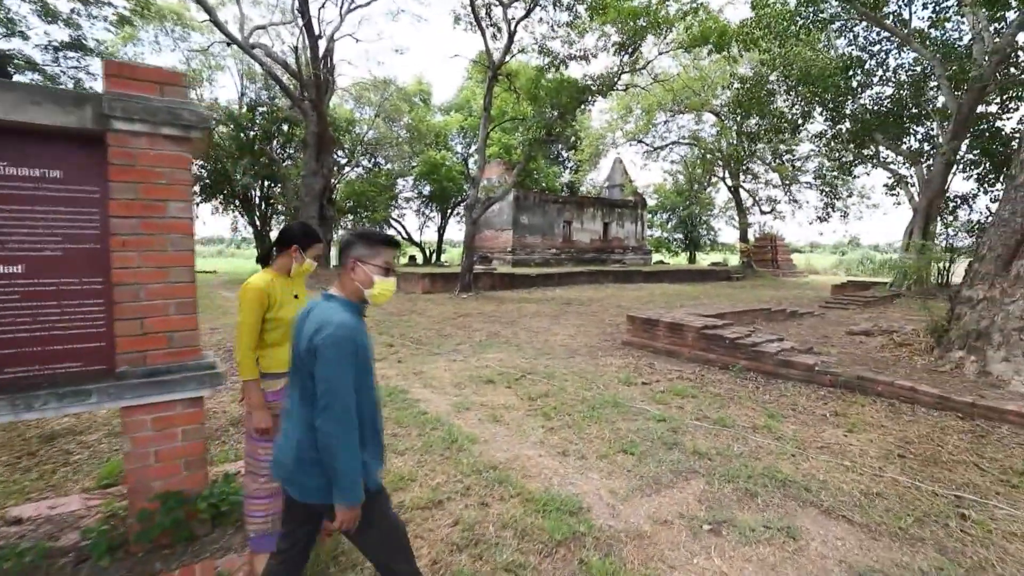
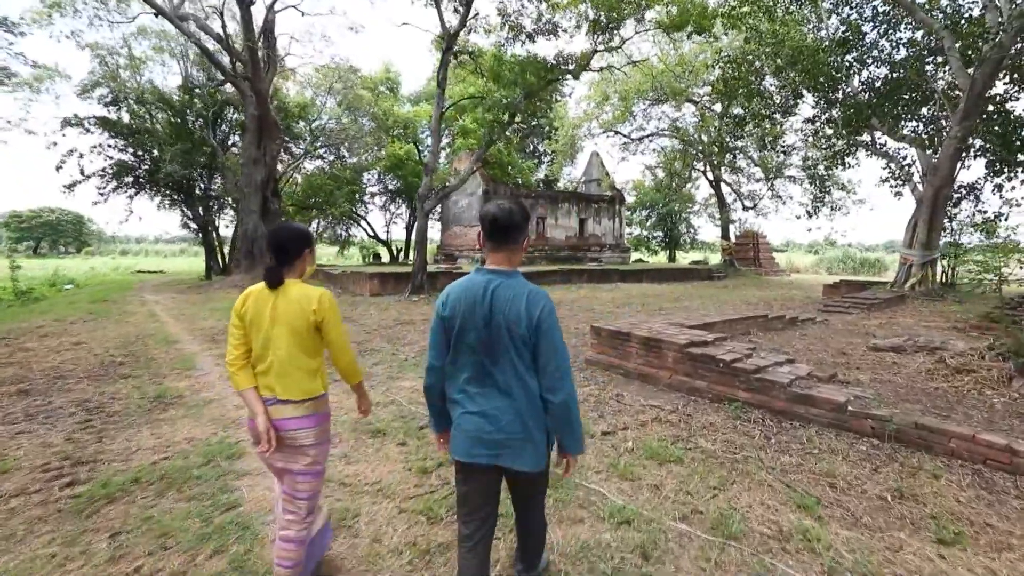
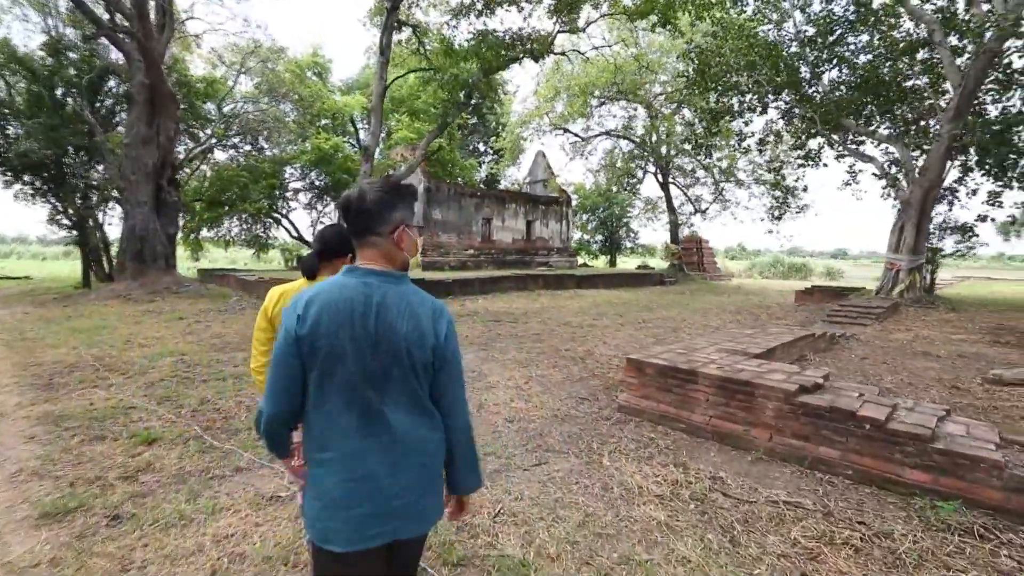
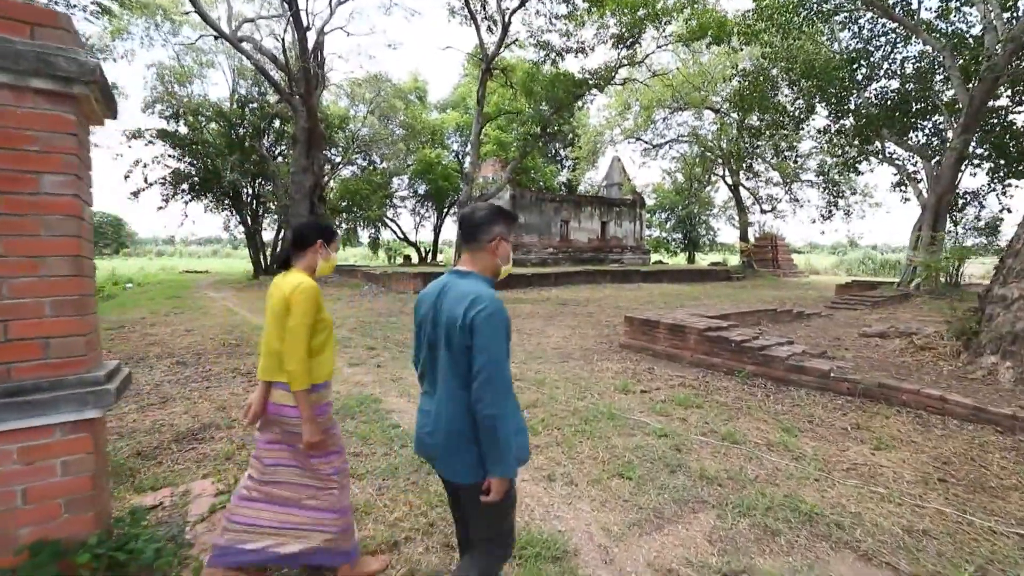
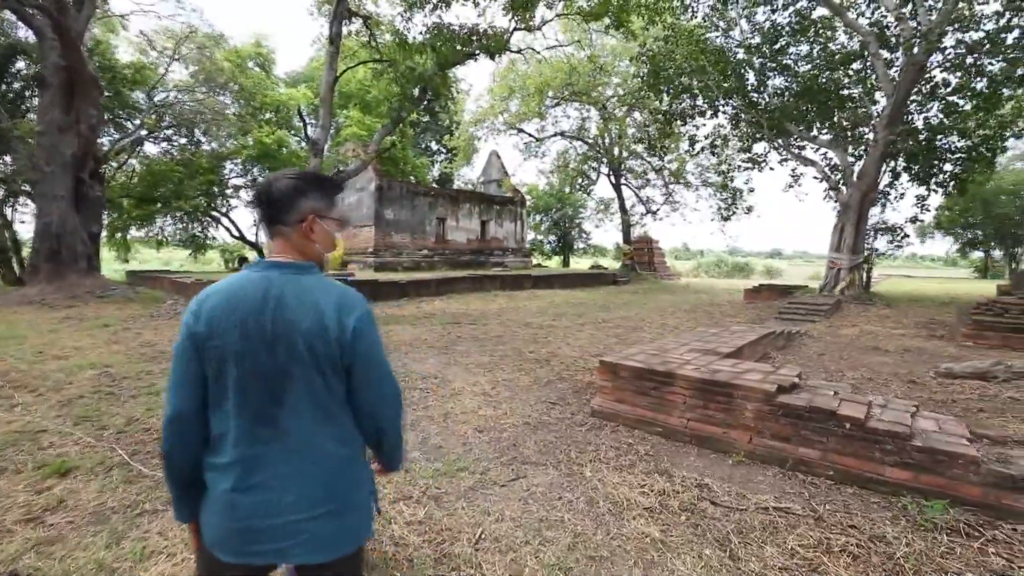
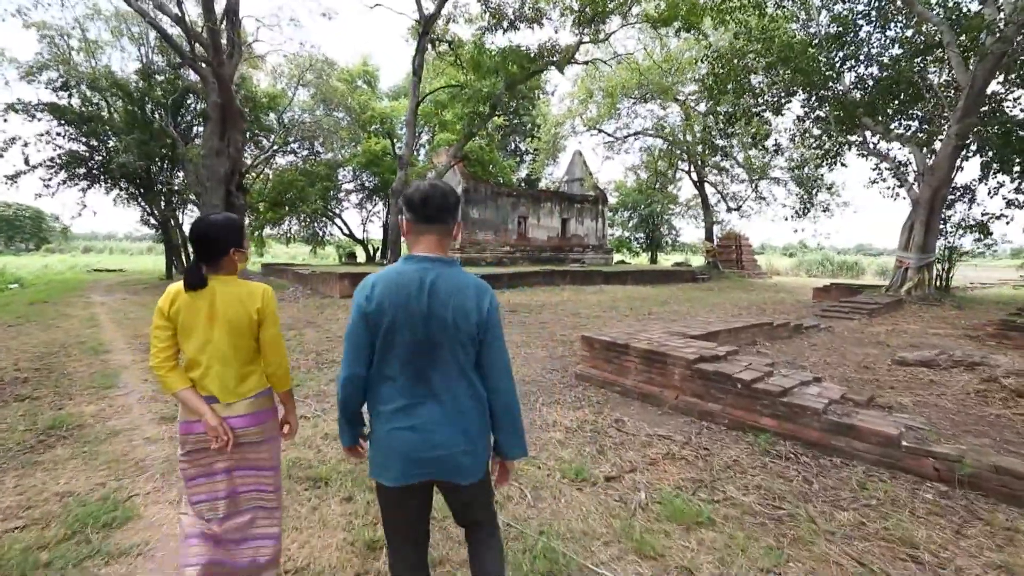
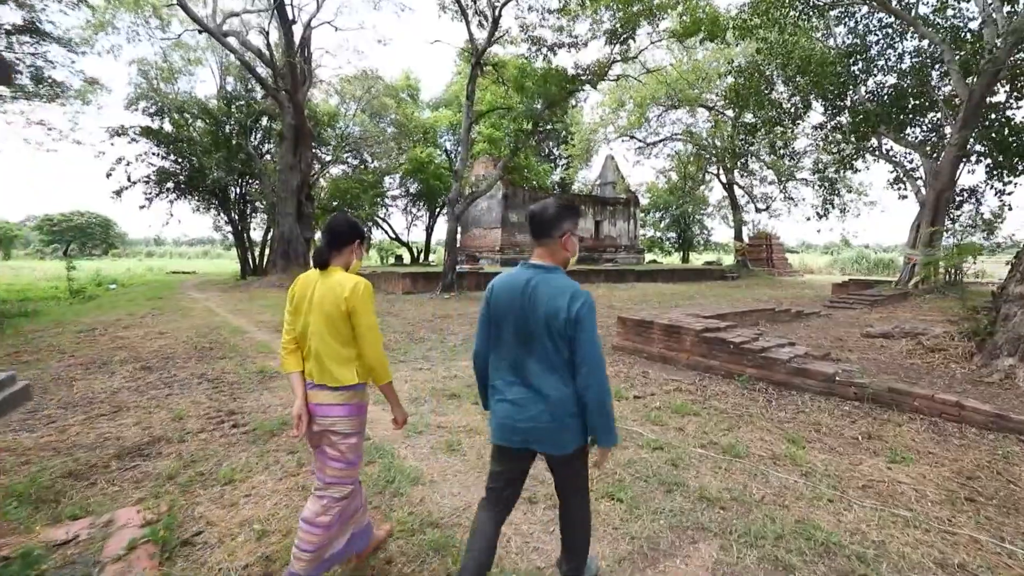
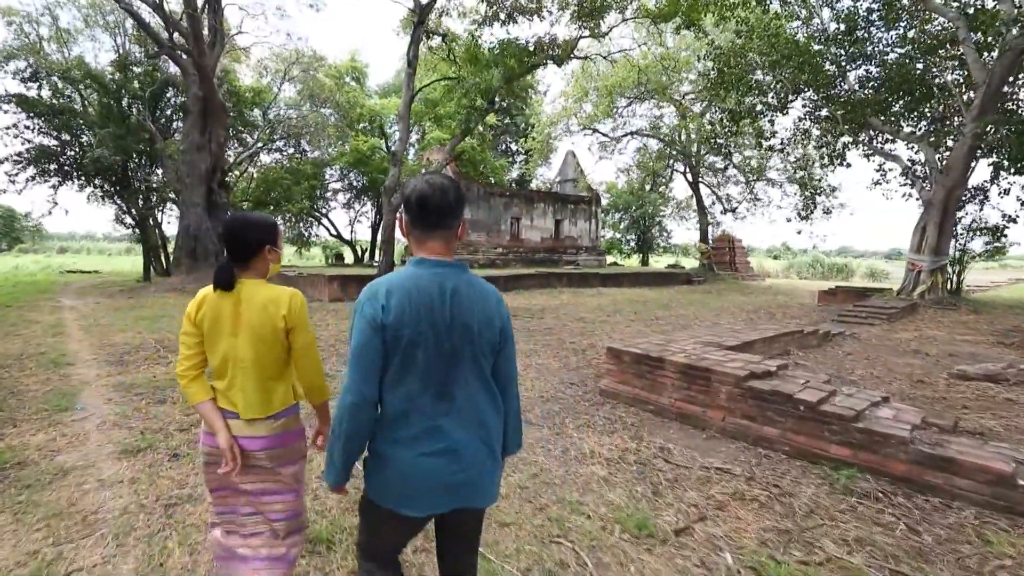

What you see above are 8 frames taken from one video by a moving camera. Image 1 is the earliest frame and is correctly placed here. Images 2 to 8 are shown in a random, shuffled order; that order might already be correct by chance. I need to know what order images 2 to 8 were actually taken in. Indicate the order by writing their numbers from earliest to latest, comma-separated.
4, 7, 2, 6, 8, 3, 5
